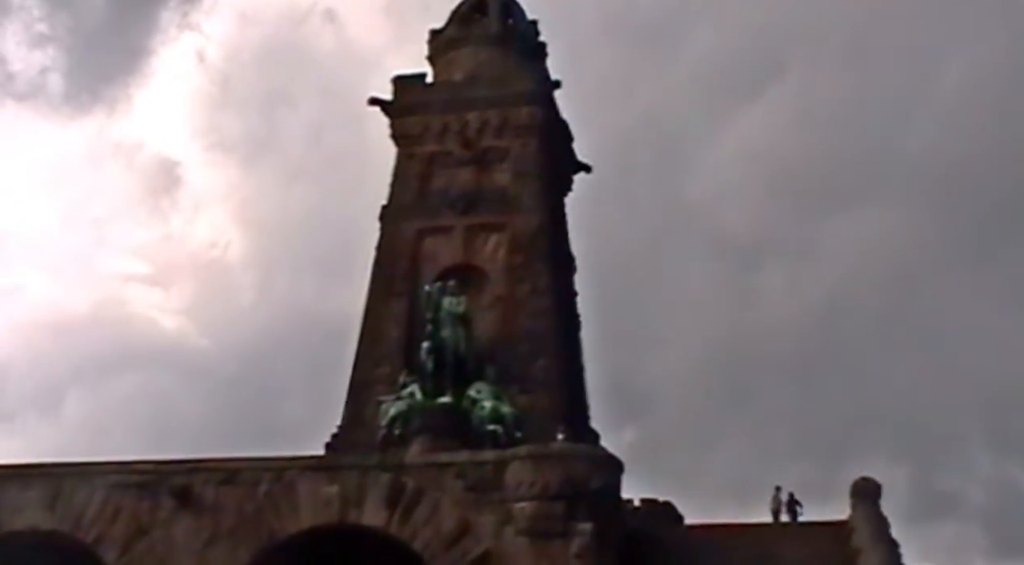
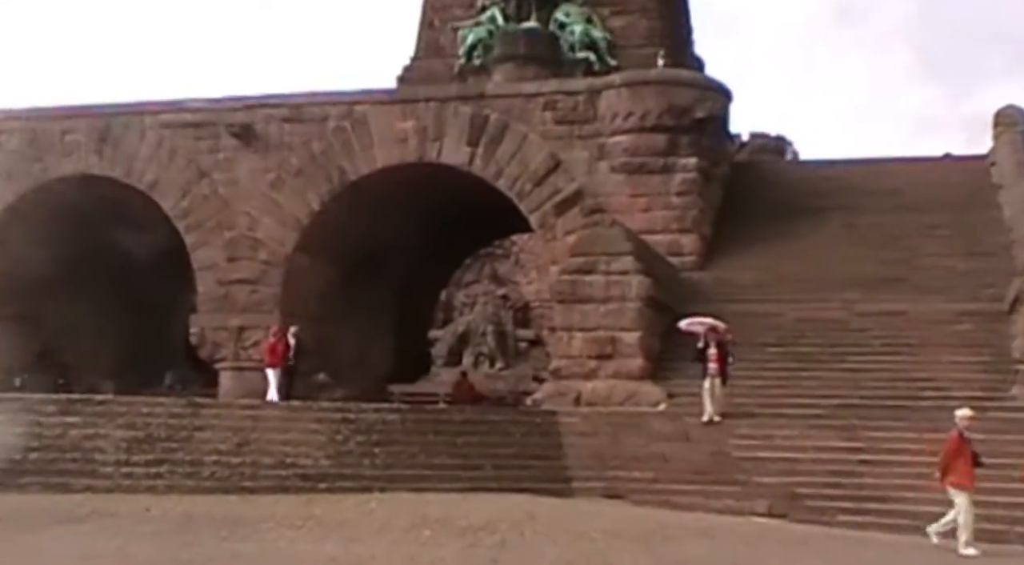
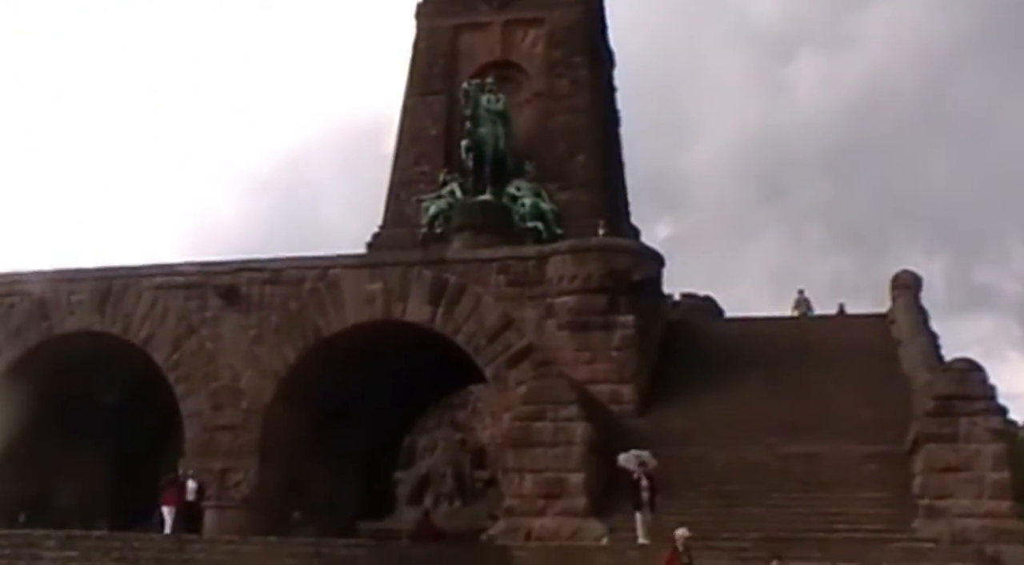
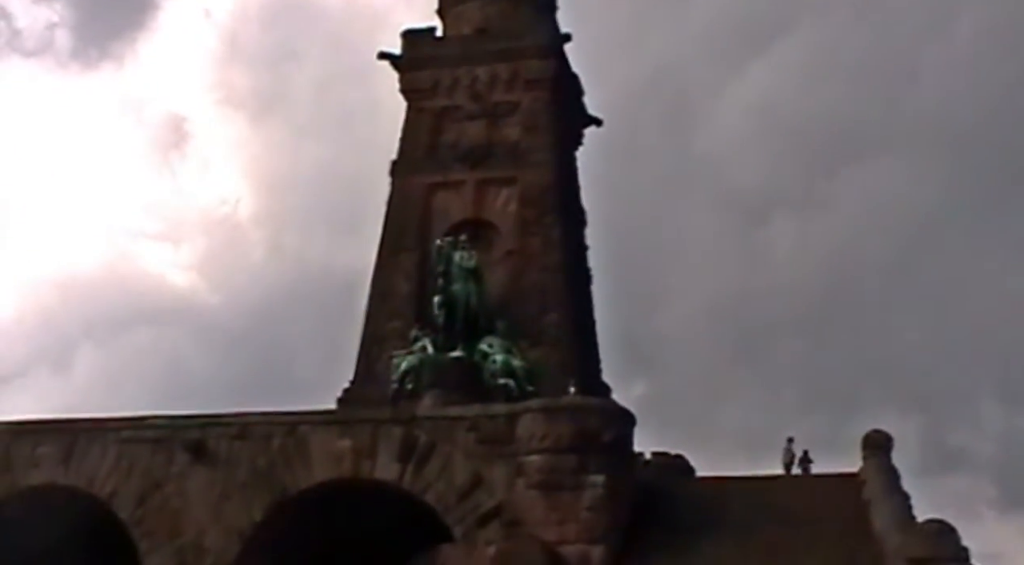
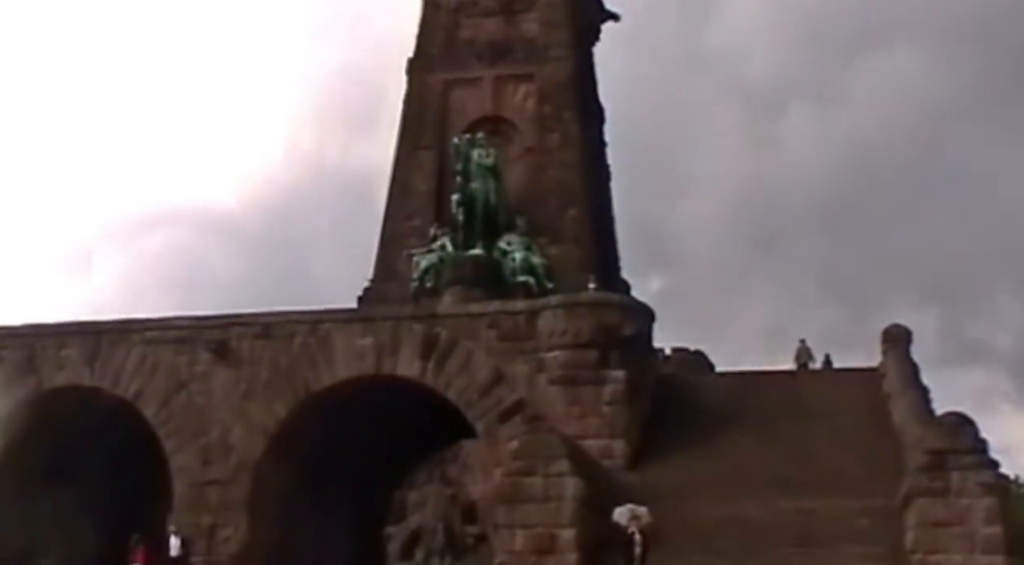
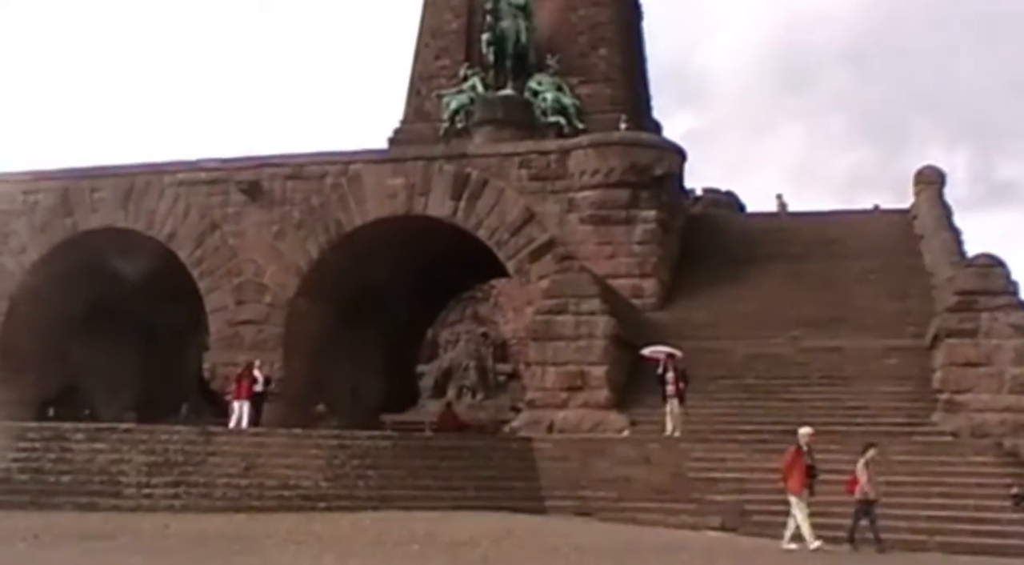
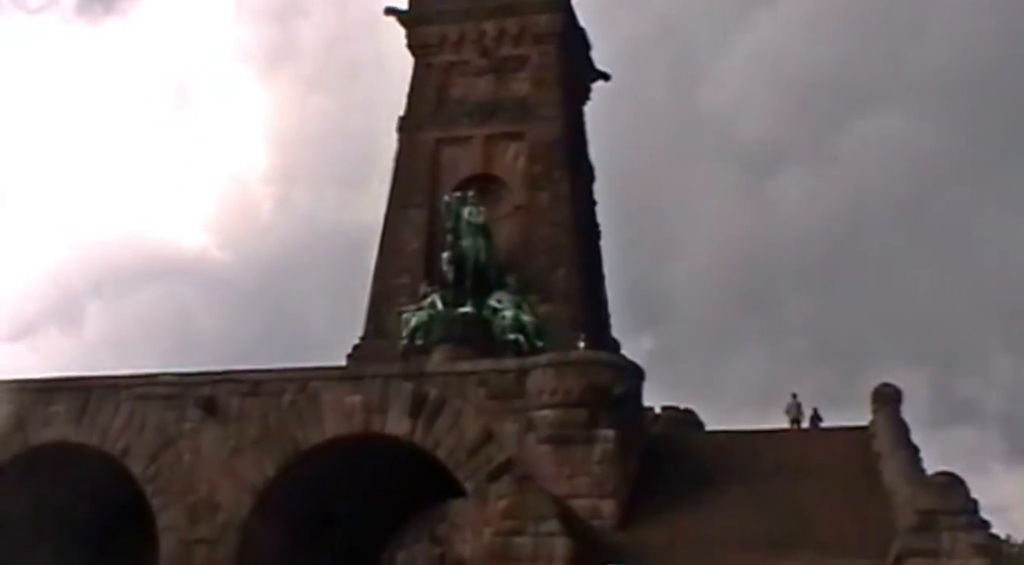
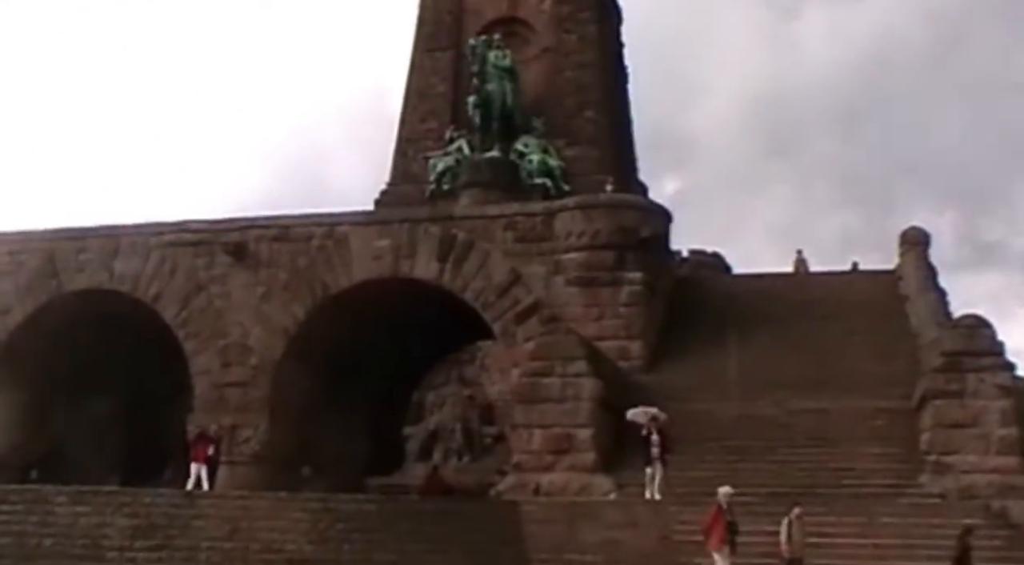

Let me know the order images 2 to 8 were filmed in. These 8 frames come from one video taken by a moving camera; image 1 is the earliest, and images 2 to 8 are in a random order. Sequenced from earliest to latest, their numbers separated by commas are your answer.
4, 7, 5, 3, 8, 6, 2
